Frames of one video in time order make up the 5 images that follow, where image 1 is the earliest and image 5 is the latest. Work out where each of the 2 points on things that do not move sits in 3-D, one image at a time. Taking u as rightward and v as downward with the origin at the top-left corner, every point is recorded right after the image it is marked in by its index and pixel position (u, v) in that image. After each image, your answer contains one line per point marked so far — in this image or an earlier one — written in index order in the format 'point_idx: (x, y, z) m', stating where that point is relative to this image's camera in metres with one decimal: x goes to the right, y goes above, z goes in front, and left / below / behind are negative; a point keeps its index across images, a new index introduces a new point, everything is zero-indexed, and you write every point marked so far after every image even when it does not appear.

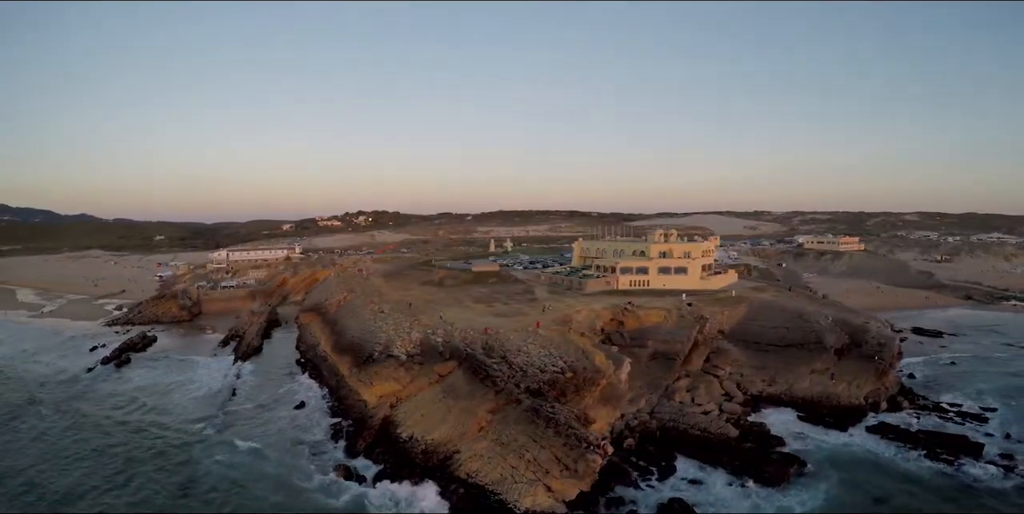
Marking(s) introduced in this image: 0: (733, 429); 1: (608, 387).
0: (+7.4, -5.8, +19.7) m
1: (+3.1, -4.5, +20.5) m
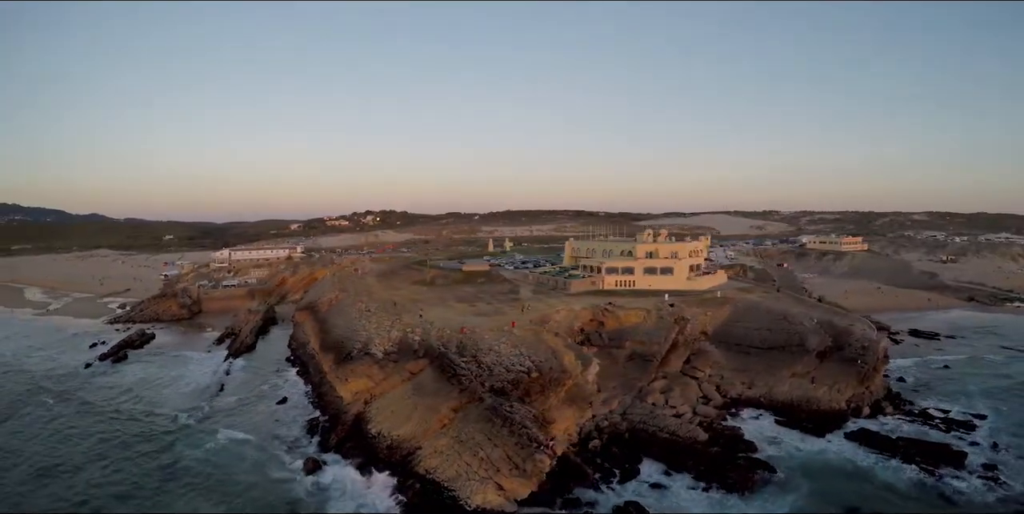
0: (+6.2, -5.8, +19.3) m
1: (+1.9, -4.5, +20.3) m
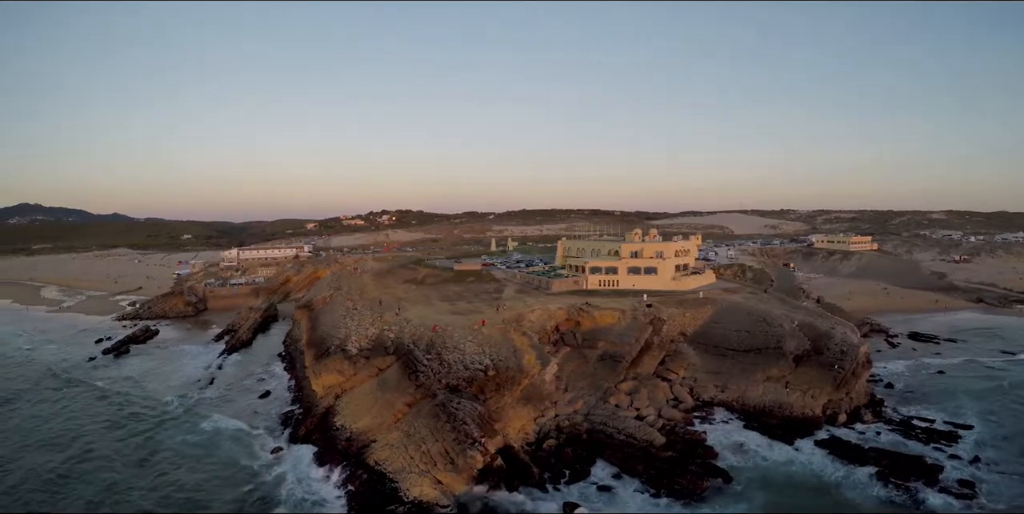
0: (+4.7, -5.8, +18.9) m
1: (+0.5, -4.5, +20.1) m
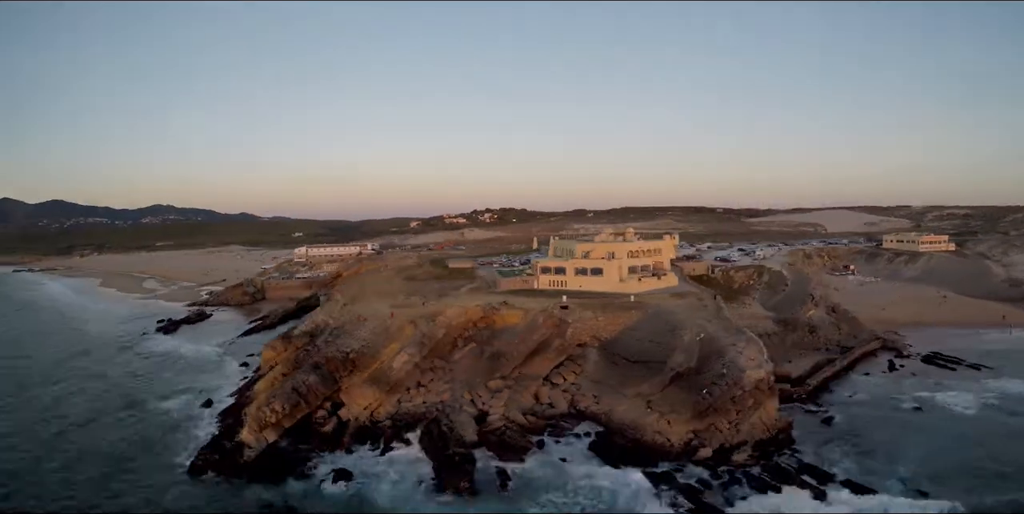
0: (-1.1, -5.8, +18.5) m
1: (-4.9, -4.4, +20.7) m
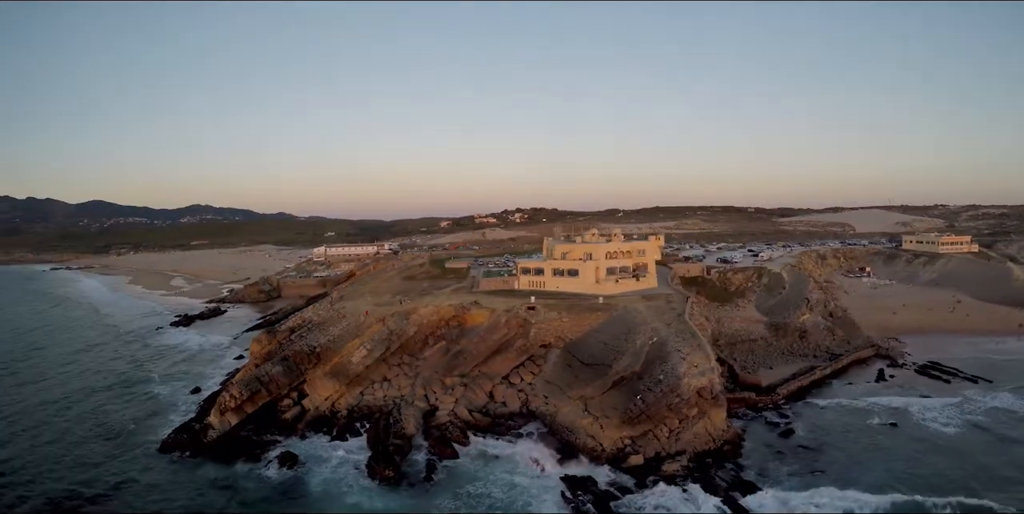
0: (-3.2, -5.8, +18.6) m
1: (-6.8, -4.4, +21.1) m
